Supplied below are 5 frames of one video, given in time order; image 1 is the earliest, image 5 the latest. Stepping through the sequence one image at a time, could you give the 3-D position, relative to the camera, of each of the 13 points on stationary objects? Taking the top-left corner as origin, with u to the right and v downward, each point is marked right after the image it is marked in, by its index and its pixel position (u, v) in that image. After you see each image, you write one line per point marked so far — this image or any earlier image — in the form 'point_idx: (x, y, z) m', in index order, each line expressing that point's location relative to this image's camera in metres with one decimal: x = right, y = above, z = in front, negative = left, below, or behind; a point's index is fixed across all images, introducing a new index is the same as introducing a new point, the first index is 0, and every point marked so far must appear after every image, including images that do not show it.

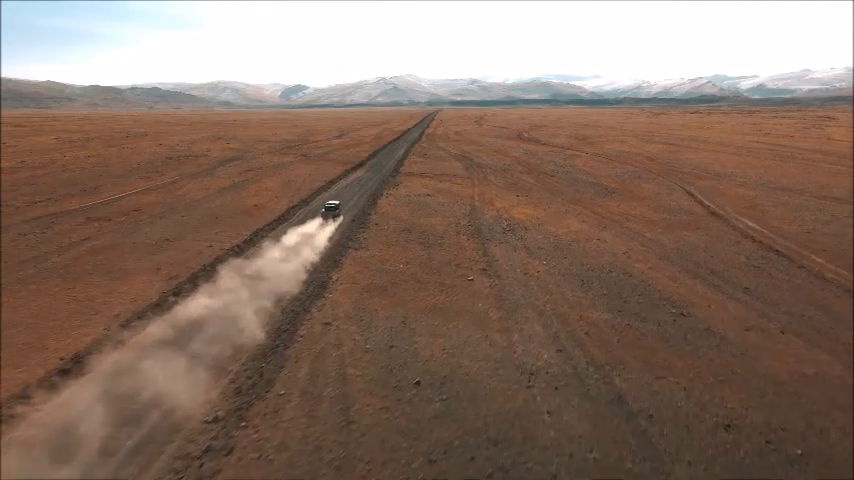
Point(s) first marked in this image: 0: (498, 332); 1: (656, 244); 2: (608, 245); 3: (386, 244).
0: (+1.2, -1.6, +10.5) m
1: (+6.8, -0.1, +18.1) m
2: (+5.2, -0.2, +17.7) m
3: (-1.1, -0.1, +17.0) m
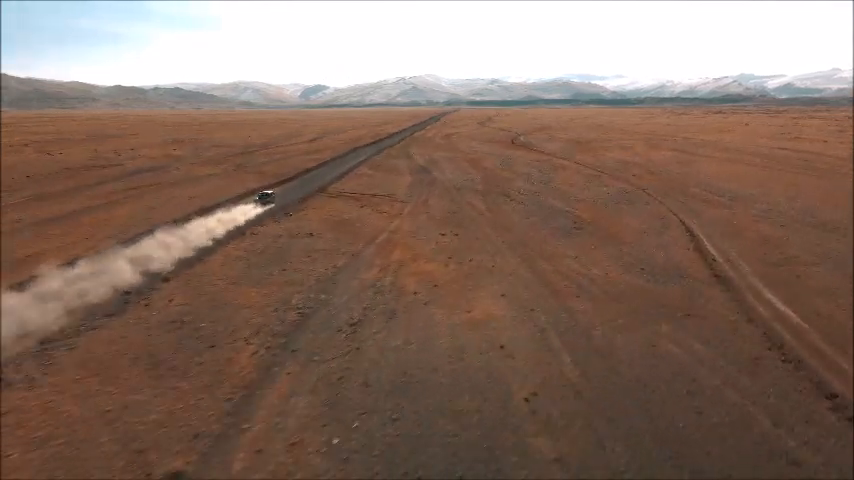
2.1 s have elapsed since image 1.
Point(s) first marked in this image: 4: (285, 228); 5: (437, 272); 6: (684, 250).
0: (-2.9, -3.4, +2.6) m
1: (+2.8, -2.0, +10.0) m
2: (+1.3, -2.0, +9.7) m
3: (-5.1, -1.9, +9.1) m
4: (-4.7, +0.4, +19.8) m
5: (+0.3, -0.8, +14.9) m
6: (+7.4, -0.3, +17.5) m
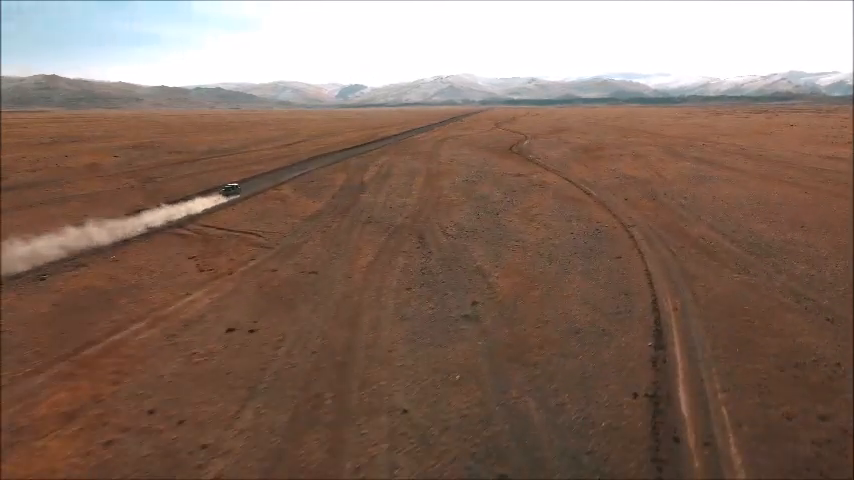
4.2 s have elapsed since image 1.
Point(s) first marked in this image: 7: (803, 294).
0: (-8.3, -5.3, -5.2) m
1: (-2.0, -3.9, +1.8) m
2: (-3.6, -3.9, +1.6) m
3: (-10.0, -3.8, +1.4) m
4: (-8.9, -1.4, +12.0) m
5: (-4.3, -2.7, +6.9) m
6: (+3.0, -2.3, +9.0) m
7: (+8.3, -1.2, +13.3) m
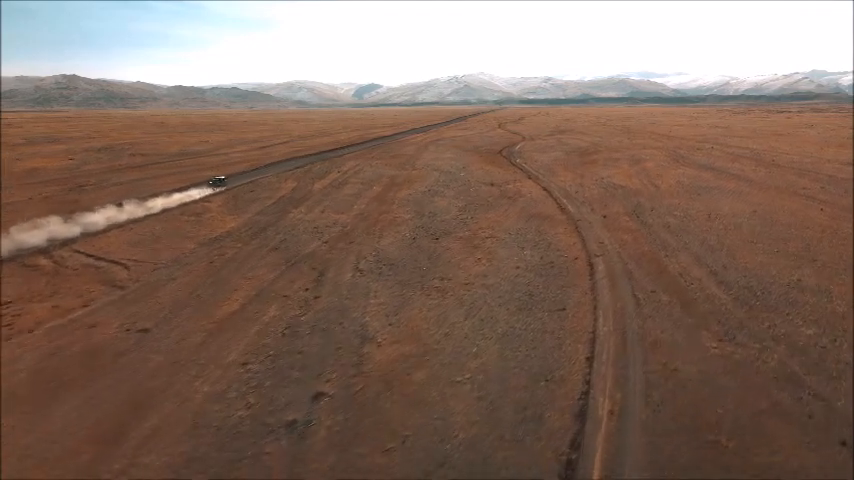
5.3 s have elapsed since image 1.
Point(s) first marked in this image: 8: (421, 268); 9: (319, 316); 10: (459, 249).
0: (-11.3, -6.2, -9.1) m
1: (-4.9, -4.8, -2.2) m
2: (-6.5, -4.8, -2.4) m
3: (-12.9, -4.6, -2.4) m
4: (-11.6, -2.3, +8.1) m
5: (-7.1, -3.6, +2.9) m
6: (+0.3, -3.2, +4.8) m
7: (+5.7, -2.2, +9.0) m
8: (-0.2, -0.7, +15.5) m
9: (-2.2, -1.5, +12.1) m
10: (+0.9, -0.3, +17.5) m
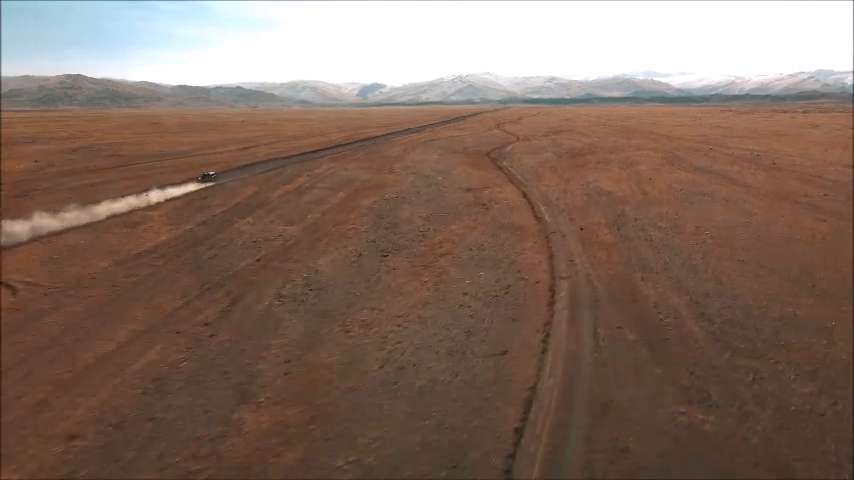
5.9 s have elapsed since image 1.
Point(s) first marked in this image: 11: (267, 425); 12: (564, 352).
0: (-13.0, -6.7, -11.3) m
1: (-6.5, -5.3, -4.4) m
2: (-8.1, -5.3, -4.6) m
3: (-14.5, -5.1, -4.6) m
4: (-13.1, -2.8, +6.0) m
5: (-8.6, -4.1, +0.7) m
6: (-1.2, -3.7, +2.6) m
7: (+4.1, -2.7, +6.7) m
8: (-1.7, -1.2, +13.3) m
9: (-3.7, -2.0, +9.9) m
10: (-0.6, -0.8, +15.3) m
11: (-2.1, -2.4, +7.9) m
12: (+2.4, -1.9, +10.2) m
